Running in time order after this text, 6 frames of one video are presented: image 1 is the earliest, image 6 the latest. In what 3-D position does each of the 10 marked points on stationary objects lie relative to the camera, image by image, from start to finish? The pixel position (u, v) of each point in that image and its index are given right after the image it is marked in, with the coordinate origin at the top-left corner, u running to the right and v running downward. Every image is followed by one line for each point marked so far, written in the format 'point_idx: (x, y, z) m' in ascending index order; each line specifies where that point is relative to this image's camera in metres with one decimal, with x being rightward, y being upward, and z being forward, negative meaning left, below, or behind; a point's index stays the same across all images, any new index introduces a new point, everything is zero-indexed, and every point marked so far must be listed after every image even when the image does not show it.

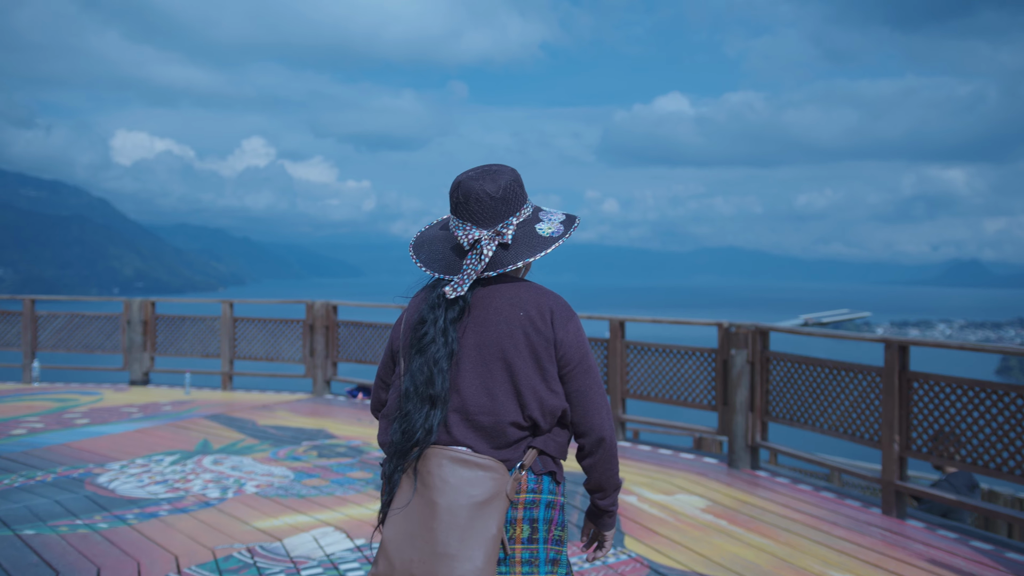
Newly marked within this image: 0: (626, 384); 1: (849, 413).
0: (+0.9, -0.8, +5.4) m
1: (+1.9, -0.7, +3.9) m
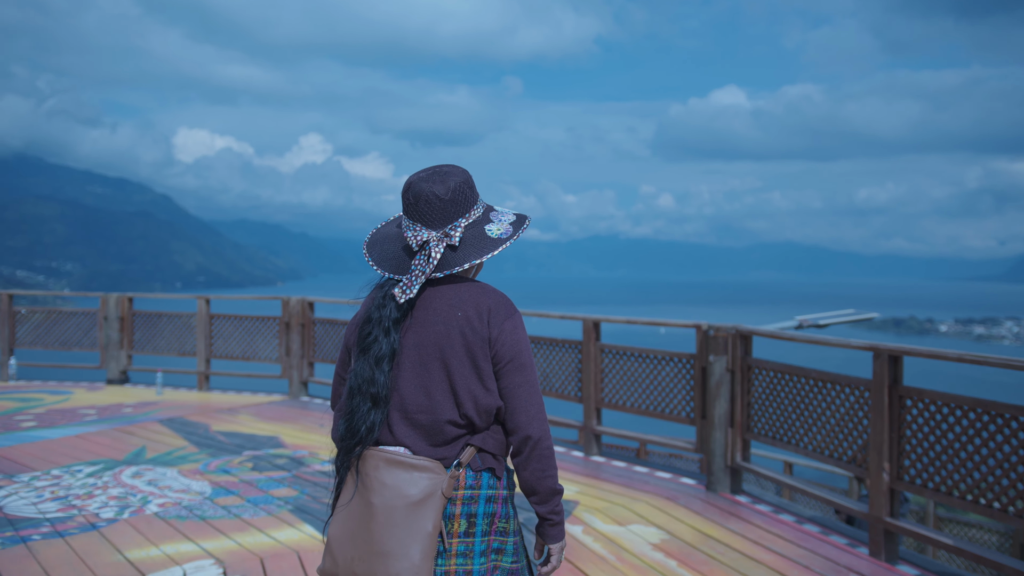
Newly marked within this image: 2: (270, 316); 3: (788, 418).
0: (+0.6, -0.8, +4.8) m
1: (+1.6, -0.7, +3.3) m
2: (-2.5, -0.3, +7.1) m
3: (+1.5, -0.7, +3.6) m
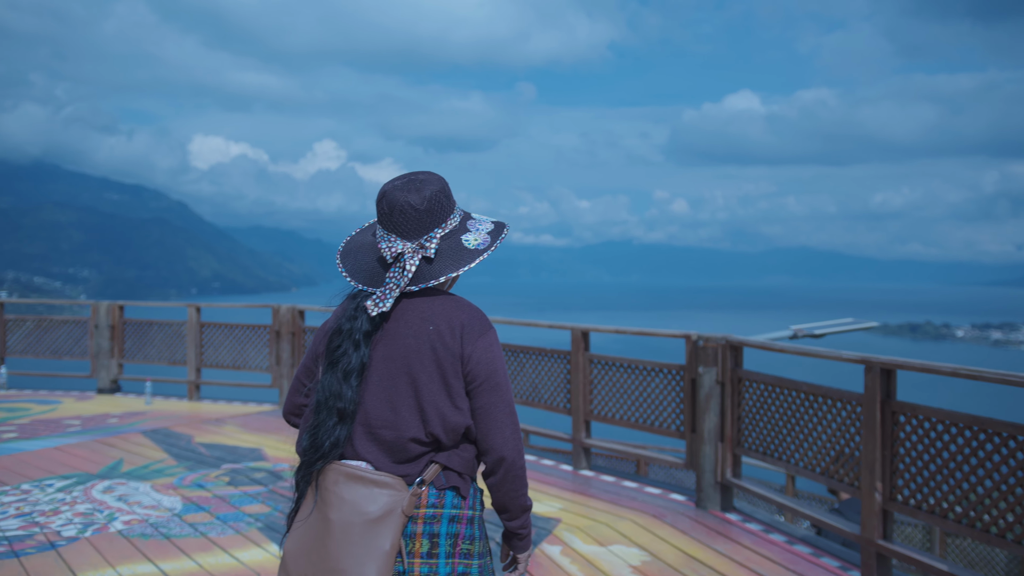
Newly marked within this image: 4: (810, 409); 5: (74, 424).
0: (+0.5, -0.8, +4.7) m
1: (+1.5, -0.8, +3.1) m
2: (-2.6, -0.4, +7.0) m
3: (+1.4, -0.7, +3.4) m
4: (+1.4, -0.6, +3.2) m
5: (-3.7, -1.2, +5.7) m
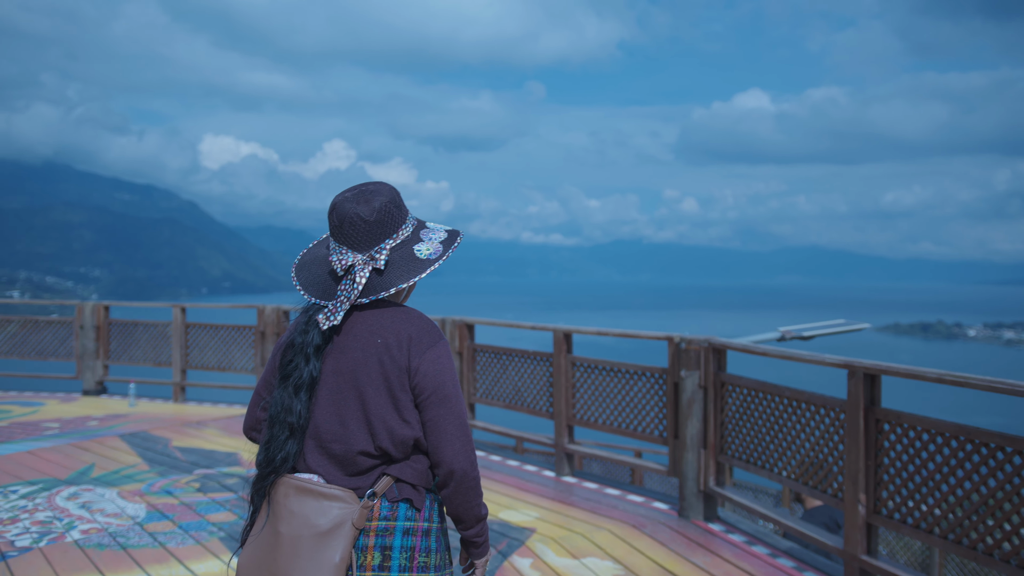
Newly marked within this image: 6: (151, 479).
0: (+0.4, -0.8, +4.6) m
1: (+1.3, -0.8, +3.0) m
2: (-2.7, -0.4, +6.9) m
3: (+1.2, -0.7, +3.3) m
4: (+1.3, -0.6, +3.1) m
5: (-3.8, -1.2, +5.7) m
6: (-2.2, -1.2, +4.2) m
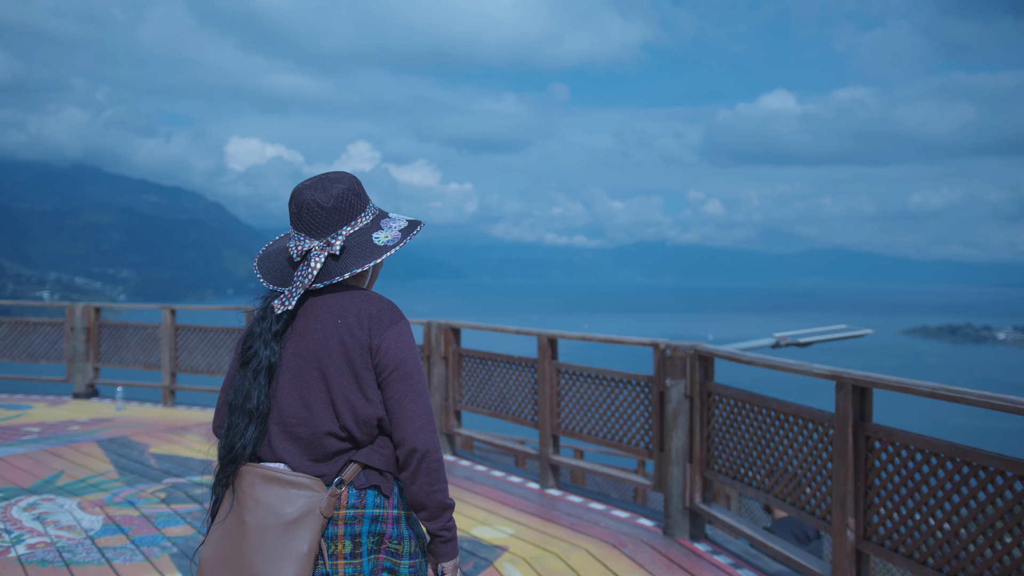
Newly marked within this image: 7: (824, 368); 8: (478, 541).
0: (+0.3, -0.8, +4.3) m
1: (+1.2, -0.8, +2.8) m
2: (-2.8, -0.4, +6.7) m
3: (+1.1, -0.8, +3.0) m
4: (+1.1, -0.6, +2.9) m
5: (-3.9, -1.2, +5.5) m
6: (-2.4, -1.2, +4.0) m
7: (+1.2, -0.3, +2.6) m
8: (-0.2, -1.3, +3.4) m
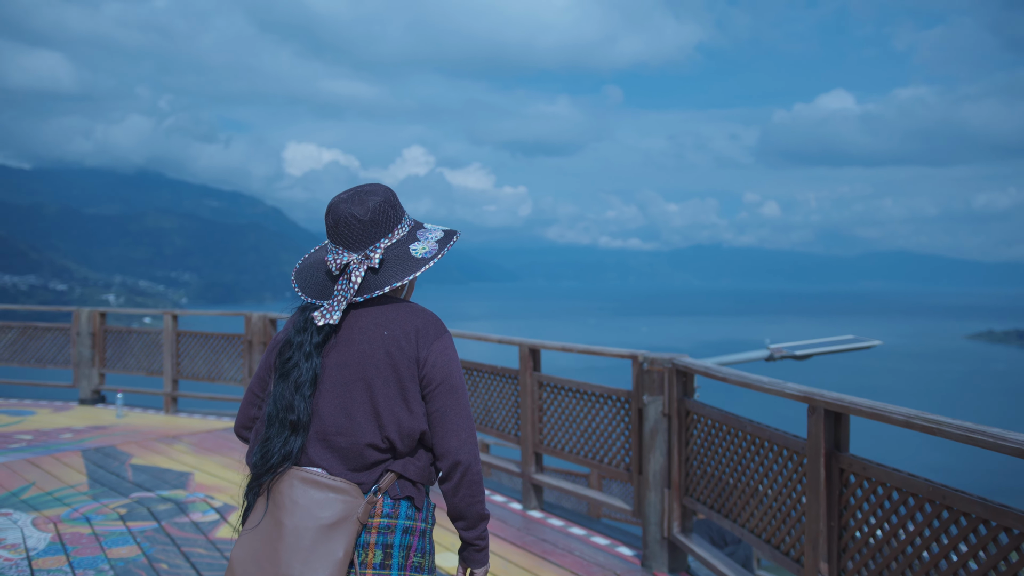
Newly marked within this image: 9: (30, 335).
0: (+0.2, -0.9, +4.0) m
1: (+0.9, -0.8, +2.4) m
2: (-2.7, -0.5, +6.6) m
3: (+0.9, -0.8, +2.7) m
4: (+0.9, -0.6, +2.5) m
5: (-4.0, -1.2, +5.5) m
6: (-2.5, -1.2, +3.9) m
7: (+1.0, -0.3, +2.2) m
8: (-0.4, -1.3, +3.1) m
9: (-5.2, -0.5, +7.3) m
